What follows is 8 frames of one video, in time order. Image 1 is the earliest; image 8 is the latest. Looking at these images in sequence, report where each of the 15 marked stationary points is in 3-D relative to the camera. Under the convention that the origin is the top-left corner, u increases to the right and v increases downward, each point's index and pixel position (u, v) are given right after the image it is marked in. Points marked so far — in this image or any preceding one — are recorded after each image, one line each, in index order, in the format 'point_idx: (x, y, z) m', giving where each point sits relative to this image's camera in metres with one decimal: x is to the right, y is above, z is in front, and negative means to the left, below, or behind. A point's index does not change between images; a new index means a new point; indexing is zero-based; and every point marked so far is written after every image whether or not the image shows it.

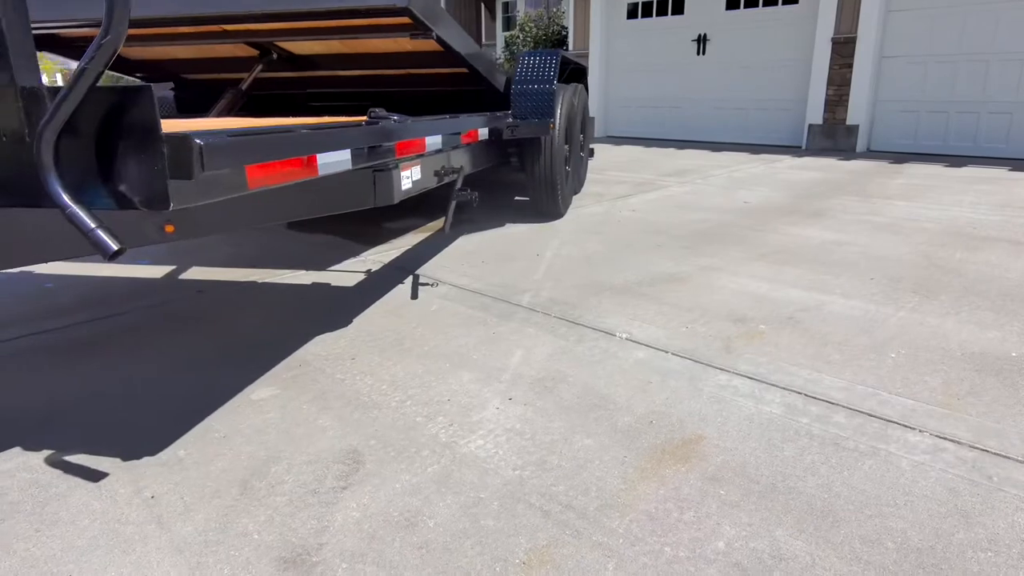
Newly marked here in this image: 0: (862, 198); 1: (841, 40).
0: (+3.5, +0.9, +6.5) m
1: (+5.3, +4.0, +10.3) m
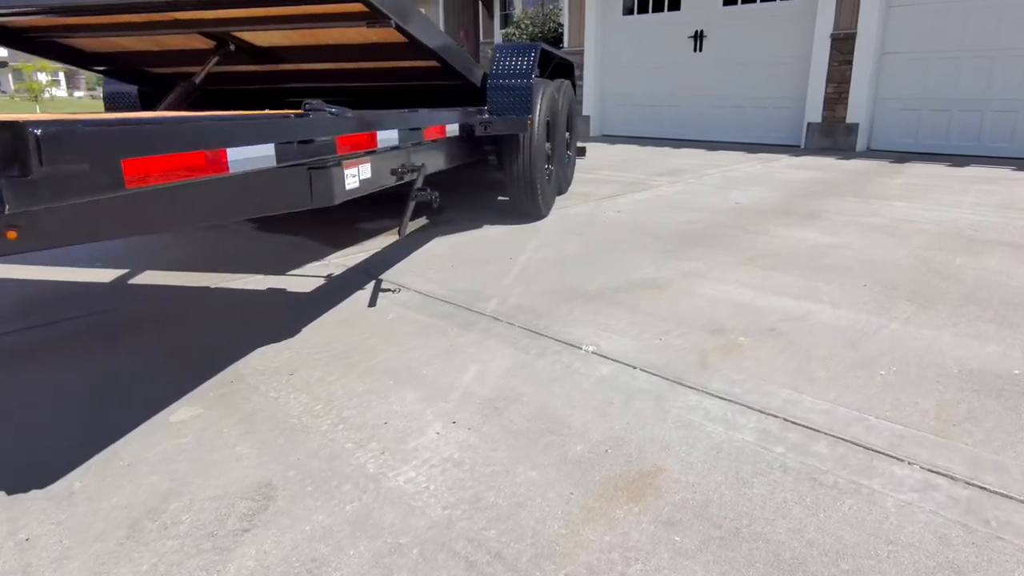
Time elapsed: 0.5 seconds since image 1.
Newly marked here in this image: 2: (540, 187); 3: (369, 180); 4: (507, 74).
0: (+3.4, +0.9, +6.2) m
1: (+5.1, +3.9, +10.0) m
2: (+0.3, +0.8, +5.3) m
3: (-0.7, +0.5, +3.1) m
4: (-0.1, +1.7, +5.0) m
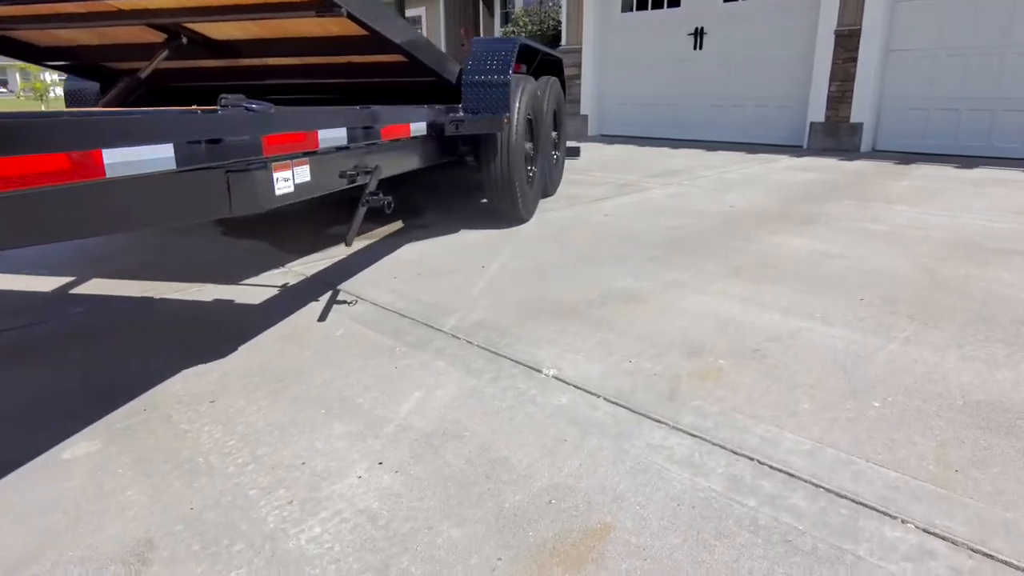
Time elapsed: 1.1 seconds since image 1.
0: (+3.2, +0.8, +5.9) m
1: (+5.0, +3.9, +9.7) m
2: (+0.1, +0.8, +5.0) m
3: (-0.9, +0.4, +2.8) m
4: (-0.2, +1.6, +4.7) m
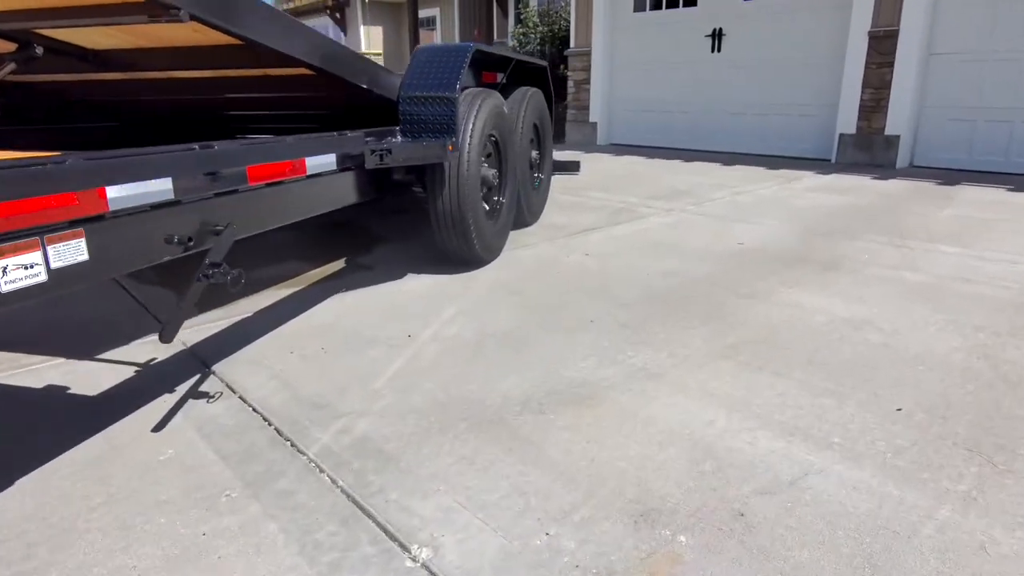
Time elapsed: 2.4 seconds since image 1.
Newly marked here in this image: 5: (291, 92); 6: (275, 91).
0: (+2.9, +0.4, +4.9) m
1: (+4.9, +3.4, +8.6) m
2: (-0.2, +0.4, +4.2) m
3: (-1.3, +0.1, +1.9) m
4: (-0.5, +1.2, +3.8) m
5: (-1.4, +1.3, +4.2) m
6: (-1.5, +1.3, +4.2) m
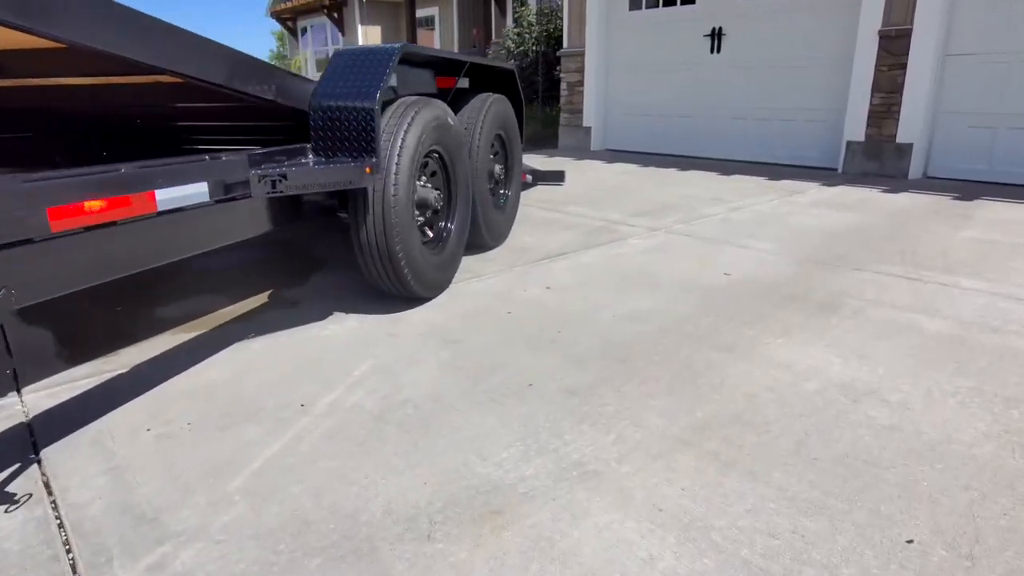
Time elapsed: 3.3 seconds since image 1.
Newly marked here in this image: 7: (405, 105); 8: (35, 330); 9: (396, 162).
0: (+2.6, +0.1, +4.2) m
1: (+4.7, +3.2, +7.9) m
2: (-0.5, +0.1, +3.5) m
3: (-1.6, -0.2, +1.3) m
4: (-0.9, +1.0, +3.2) m
5: (-1.7, +1.0, +3.6) m
6: (-1.8, +1.1, +3.6) m
7: (-0.6, +1.0, +3.4) m
8: (-2.6, -0.2, +3.5) m
9: (-0.6, +0.7, +3.3) m
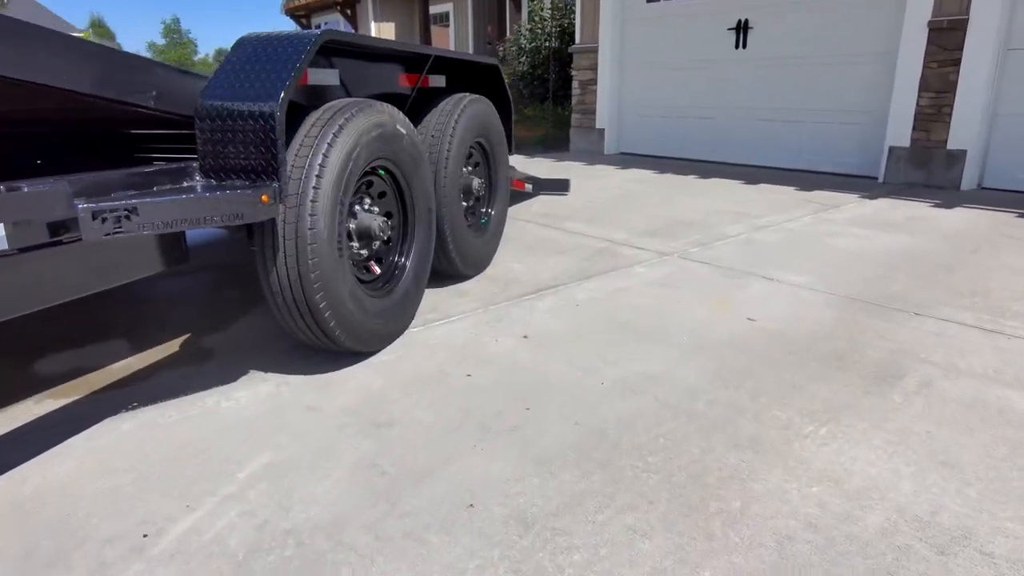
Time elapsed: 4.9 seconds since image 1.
0: (+2.4, -0.2, +3.3) m
1: (+4.7, +2.9, +7.0) m
2: (-0.7, -0.1, +2.7) m
3: (-1.9, -0.4, +0.6) m
4: (-1.0, +0.7, +2.4) m
5: (-1.9, +0.8, +2.9) m
6: (-2.0, +0.8, +2.9) m
7: (-0.7, +0.7, +2.6) m
8: (-2.8, -0.5, +2.8) m
9: (-0.8, +0.4, +2.5) m
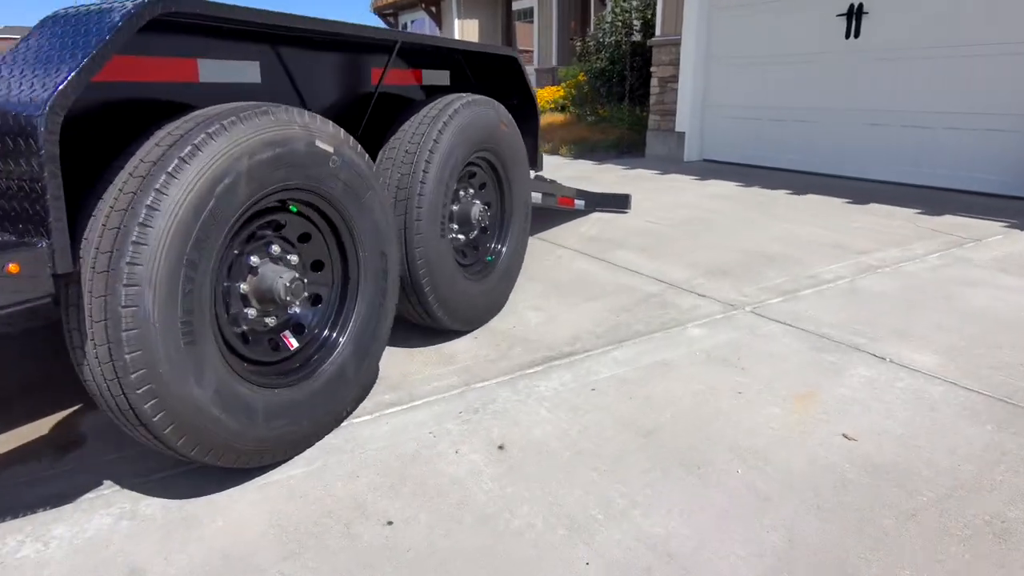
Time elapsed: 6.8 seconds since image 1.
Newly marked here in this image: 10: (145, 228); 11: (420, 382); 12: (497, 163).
0: (+2.3, -0.6, +2.0) m
1: (+5.1, +2.4, +5.3) m
2: (-0.9, -0.4, +1.8) m
3: (-2.3, -0.6, -0.1) m
4: (-1.2, +0.5, +1.6) m
5: (-2.0, +0.6, +2.1) m
6: (-2.1, +0.6, +2.1) m
7: (-0.9, +0.5, +1.7) m
8: (-2.9, -0.7, +2.2) m
9: (-1.0, +0.1, +1.6) m
10: (-0.9, +0.2, +1.6) m
11: (-0.4, -0.4, +2.8) m
12: (-0.1, +0.6, +3.3) m
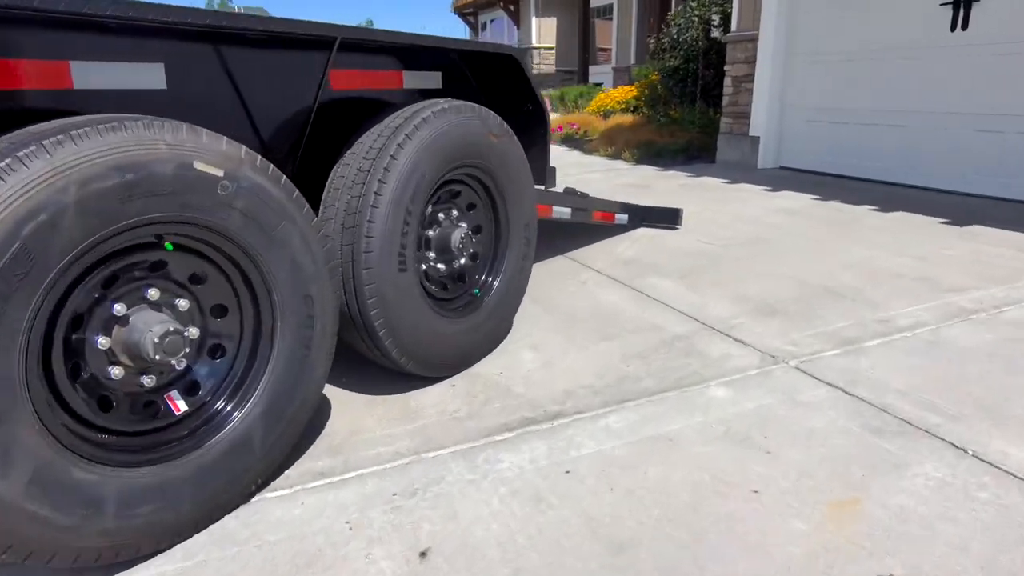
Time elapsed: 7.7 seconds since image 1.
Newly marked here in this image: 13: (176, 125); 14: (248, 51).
0: (+2.1, -0.8, +1.2) m
1: (+5.4, +2.0, +4.1) m
2: (-1.1, -0.5, +1.5) m
3: (-2.8, -0.7, -0.3) m
4: (-1.5, +0.3, +1.2) m
5: (-2.1, +0.5, +1.8) m
6: (-2.3, +0.5, +1.9) m
7: (-1.1, +0.3, +1.4) m
8: (-3.1, -0.7, +2.0) m
9: (-1.2, 0.0, +1.3) m
10: (-1.2, 0.0, +1.3) m
11: (-0.5, -0.6, +2.3) m
12: (-0.1, +0.5, +2.8) m
13: (-0.9, +0.4, +1.7) m
14: (-0.9, +0.8, +2.2) m
